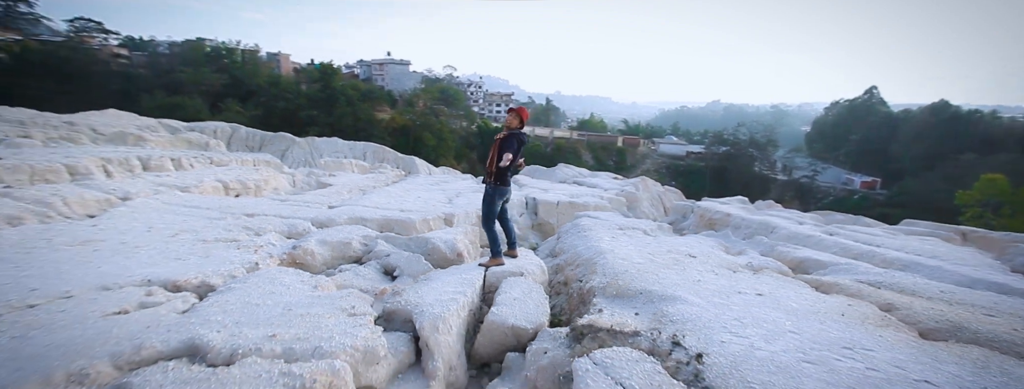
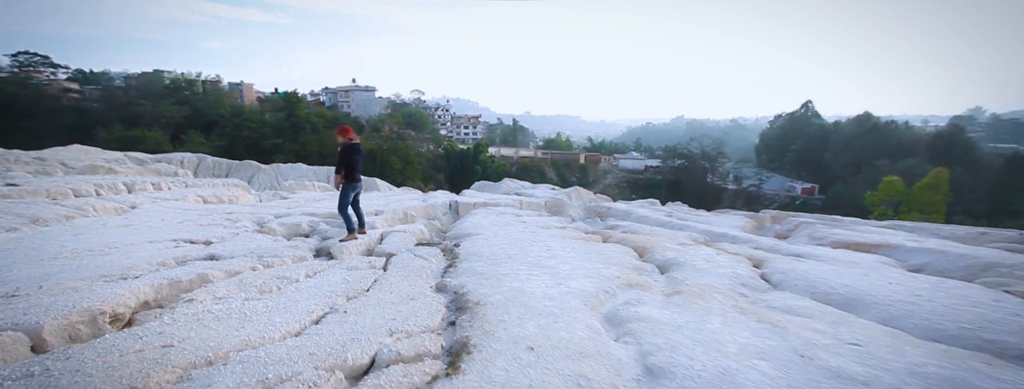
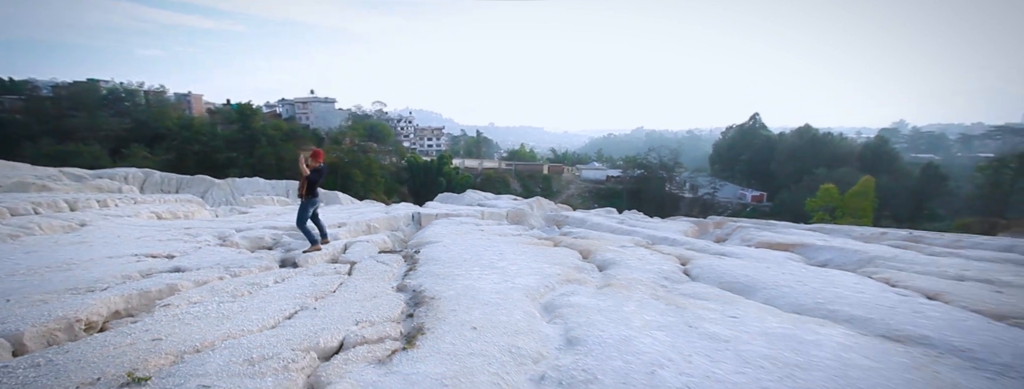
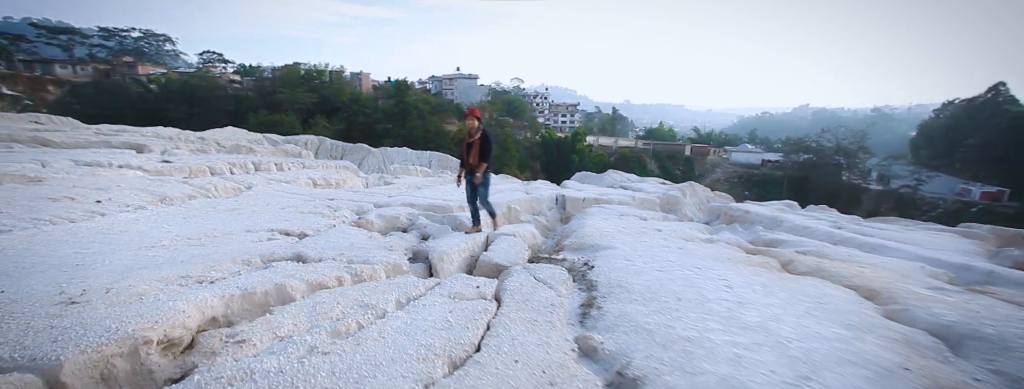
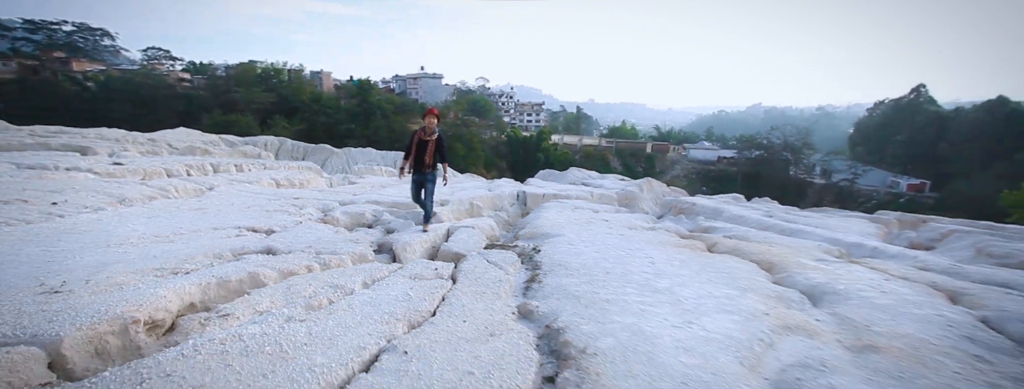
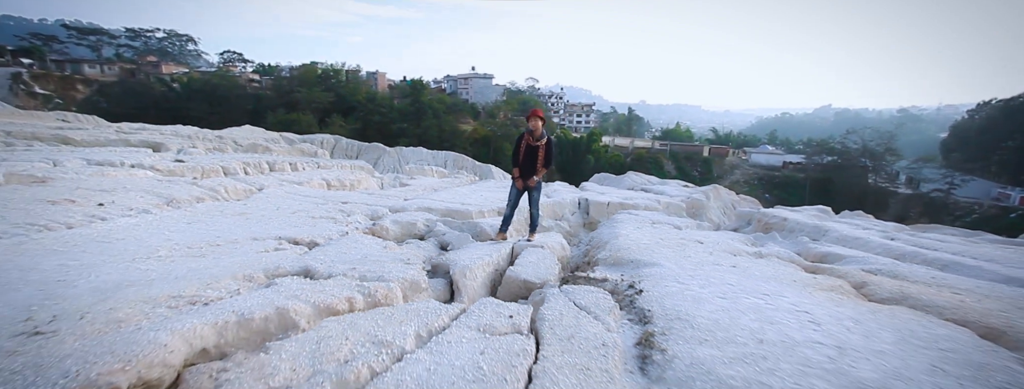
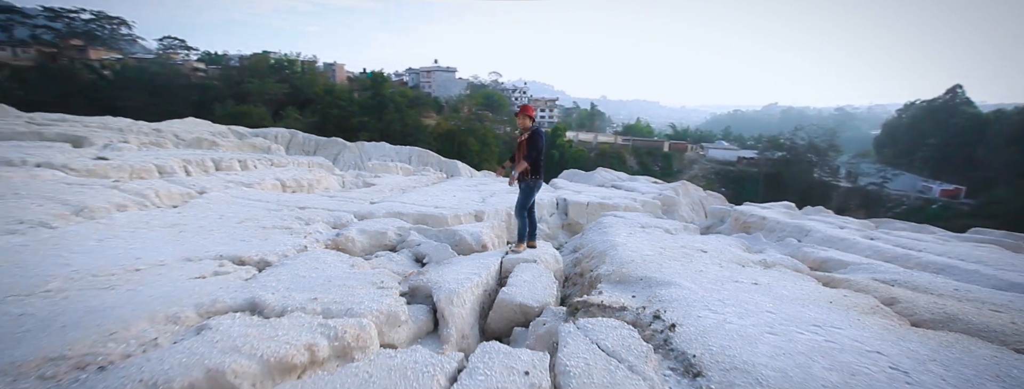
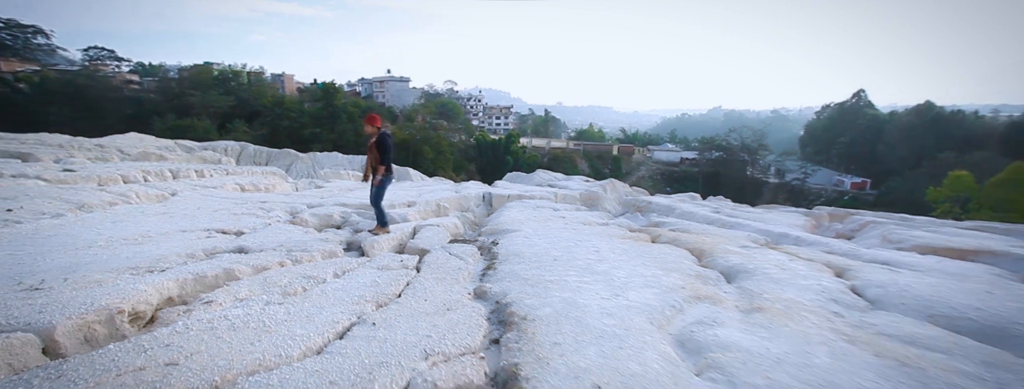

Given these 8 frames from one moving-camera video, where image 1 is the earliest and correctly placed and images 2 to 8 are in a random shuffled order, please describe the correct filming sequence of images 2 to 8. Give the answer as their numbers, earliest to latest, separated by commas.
7, 6, 4, 5, 8, 2, 3
